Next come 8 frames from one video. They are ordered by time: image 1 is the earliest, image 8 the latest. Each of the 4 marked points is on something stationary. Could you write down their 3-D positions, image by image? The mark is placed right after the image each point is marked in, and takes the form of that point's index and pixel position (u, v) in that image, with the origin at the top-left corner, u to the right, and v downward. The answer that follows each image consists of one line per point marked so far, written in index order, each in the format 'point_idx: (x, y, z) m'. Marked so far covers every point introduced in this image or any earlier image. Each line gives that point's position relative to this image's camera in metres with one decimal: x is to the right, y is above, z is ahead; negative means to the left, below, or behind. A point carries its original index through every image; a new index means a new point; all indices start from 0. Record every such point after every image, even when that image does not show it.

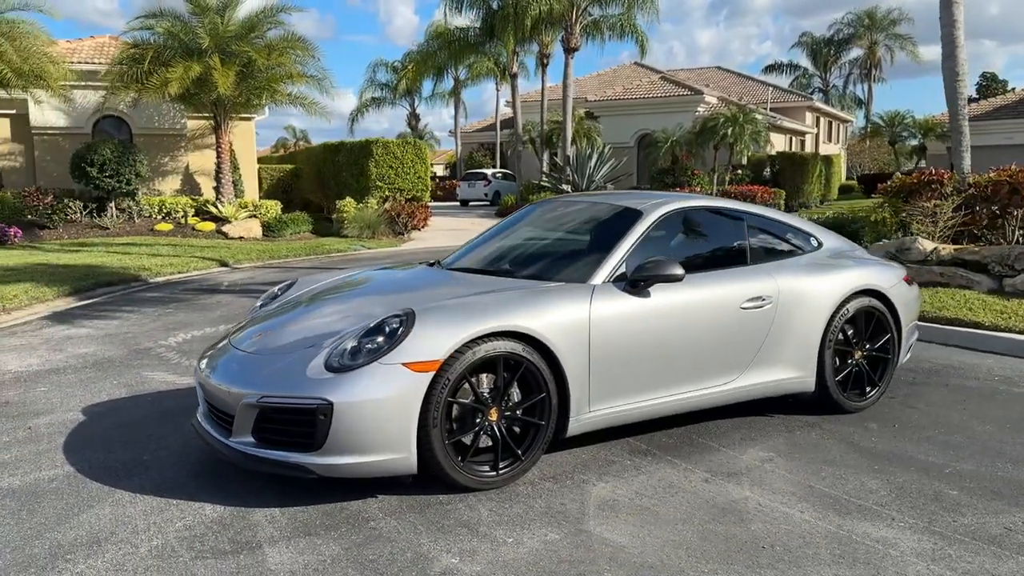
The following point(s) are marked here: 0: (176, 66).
0: (-6.9, +4.5, +17.8) m
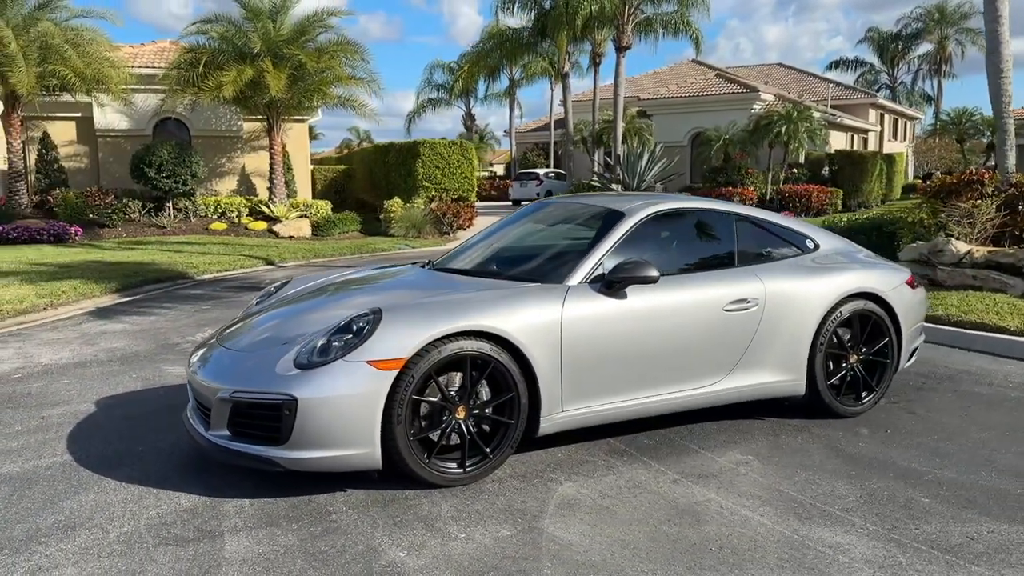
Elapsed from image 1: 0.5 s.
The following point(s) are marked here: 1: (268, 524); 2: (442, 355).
0: (-6.0, +4.6, +18.4) m
1: (-0.9, -0.9, +3.4) m
2: (-0.3, -0.3, +3.7) m
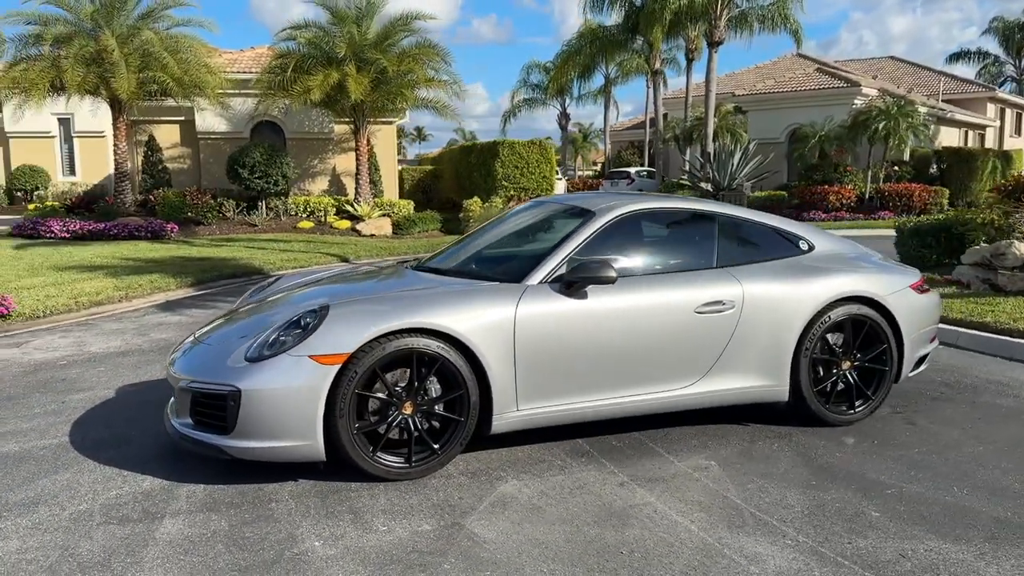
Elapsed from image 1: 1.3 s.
0: (-4.3, +4.6, +19.0) m
1: (-1.2, -0.9, +3.5) m
2: (-0.5, -0.3, +3.8) m
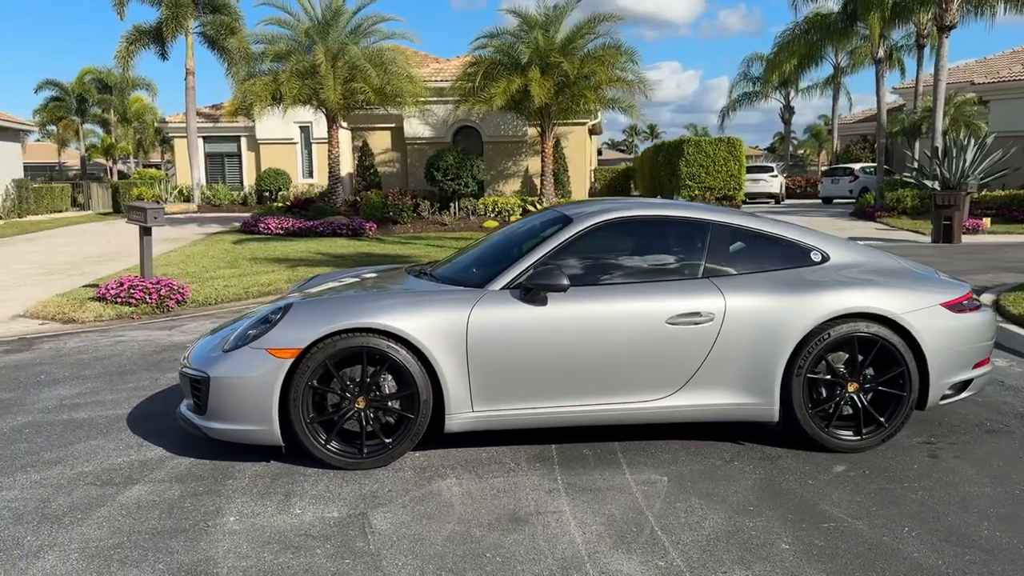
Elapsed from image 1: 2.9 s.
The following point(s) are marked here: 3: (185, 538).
0: (-0.2, +4.7, +19.7) m
1: (-1.5, -0.9, +4.0) m
2: (-0.8, -0.3, +4.0) m
3: (-1.3, -1.0, +3.4) m
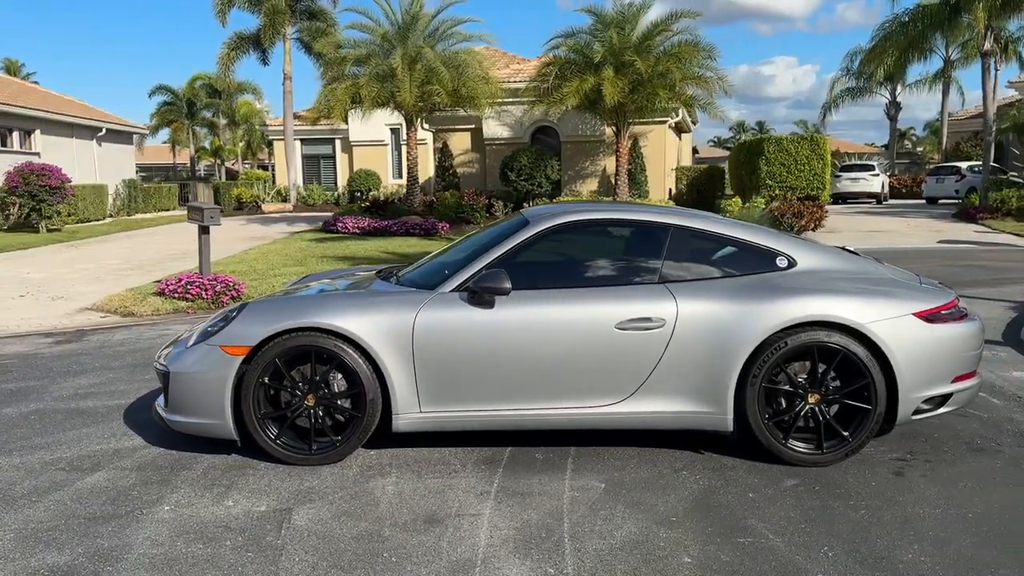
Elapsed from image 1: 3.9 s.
0: (+1.4, +4.7, +19.7) m
1: (-1.8, -0.9, +4.2) m
2: (-1.1, -0.3, +4.2) m
3: (-1.6, -1.0, +3.5) m
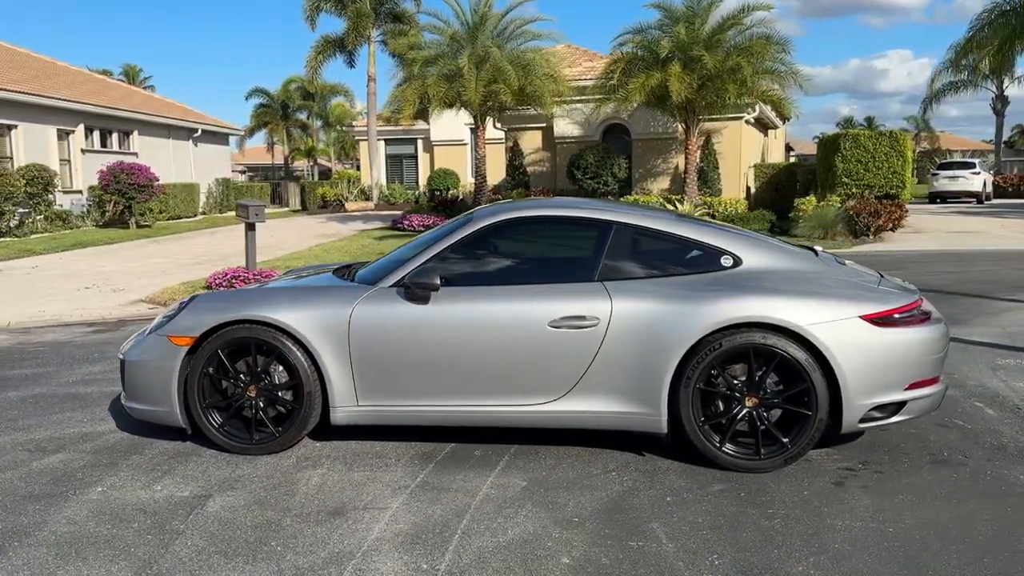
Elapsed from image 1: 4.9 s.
0: (+2.9, +4.7, +19.4) m
1: (-2.1, -0.8, +4.4) m
2: (-1.4, -0.2, +4.3) m
3: (-2.0, -0.9, +3.7) m
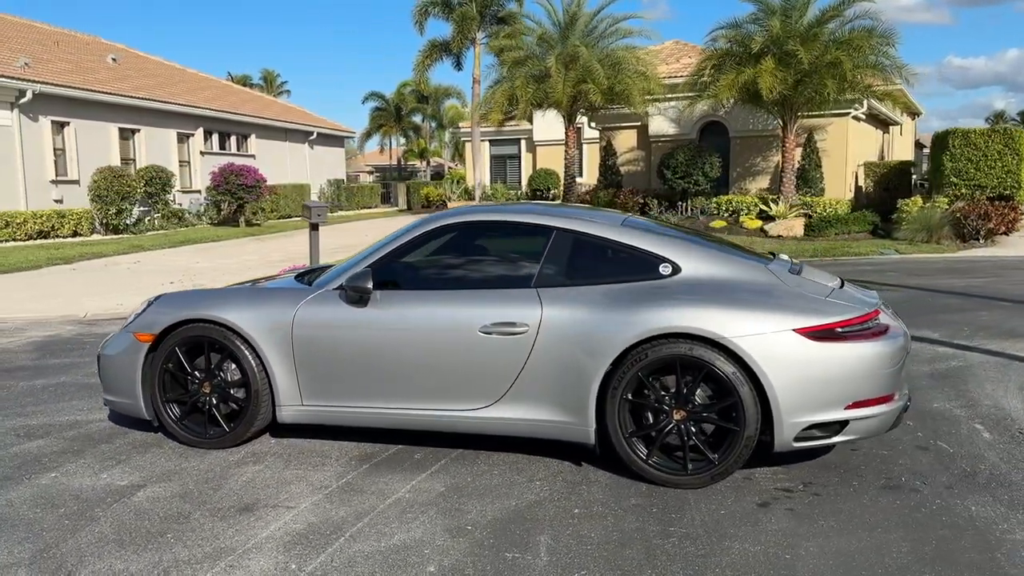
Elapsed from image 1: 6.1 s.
0: (+4.7, +4.6, +18.8) m
1: (-2.4, -0.8, +4.7) m
2: (-1.7, -0.2, +4.5) m
3: (-2.4, -0.9, +4.0) m
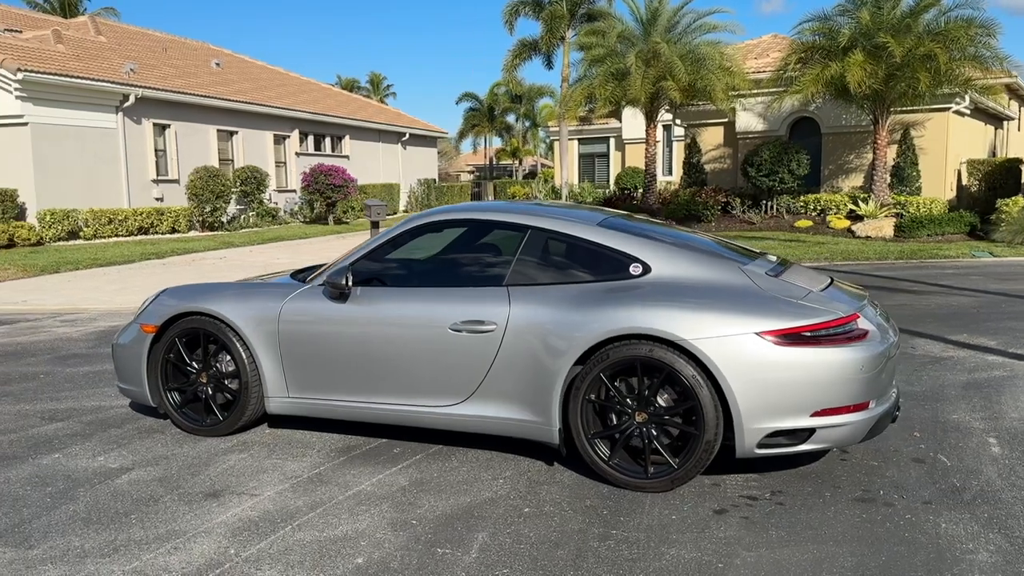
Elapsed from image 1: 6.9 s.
0: (+6.4, +4.6, +18.2) m
1: (-2.4, -0.8, +5.0) m
2: (-1.8, -0.2, +4.7) m
3: (-2.5, -0.9, +4.3) m
